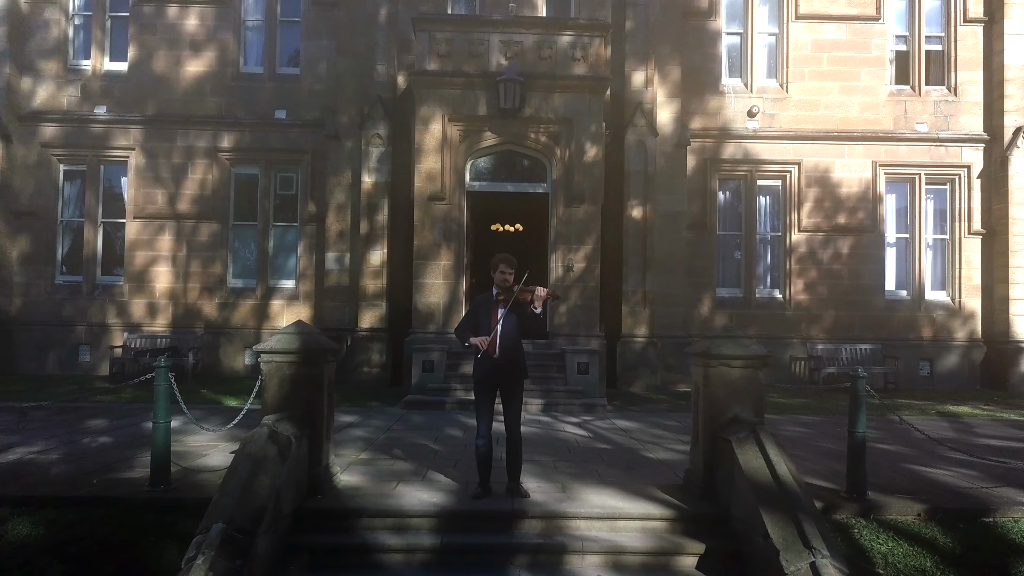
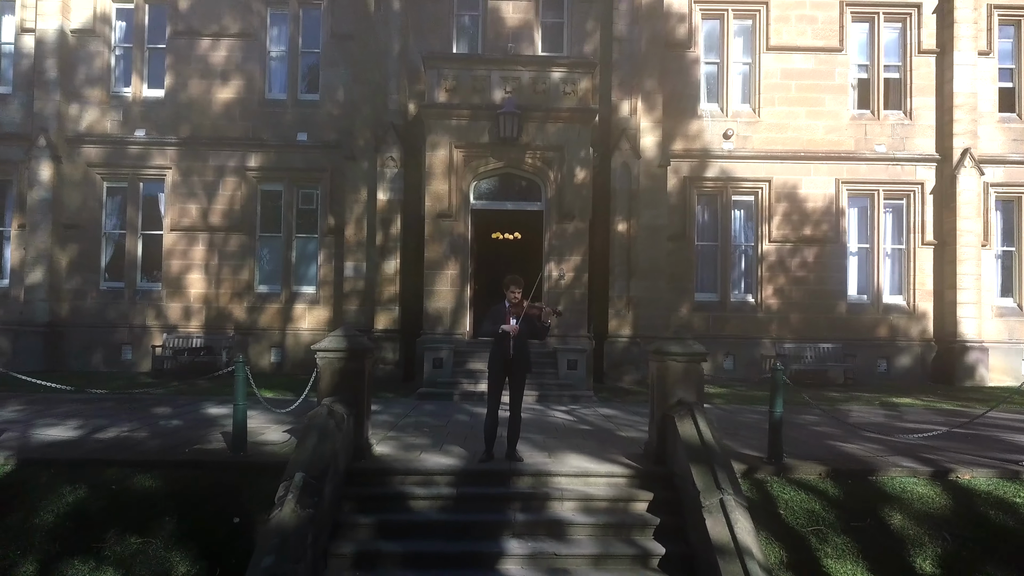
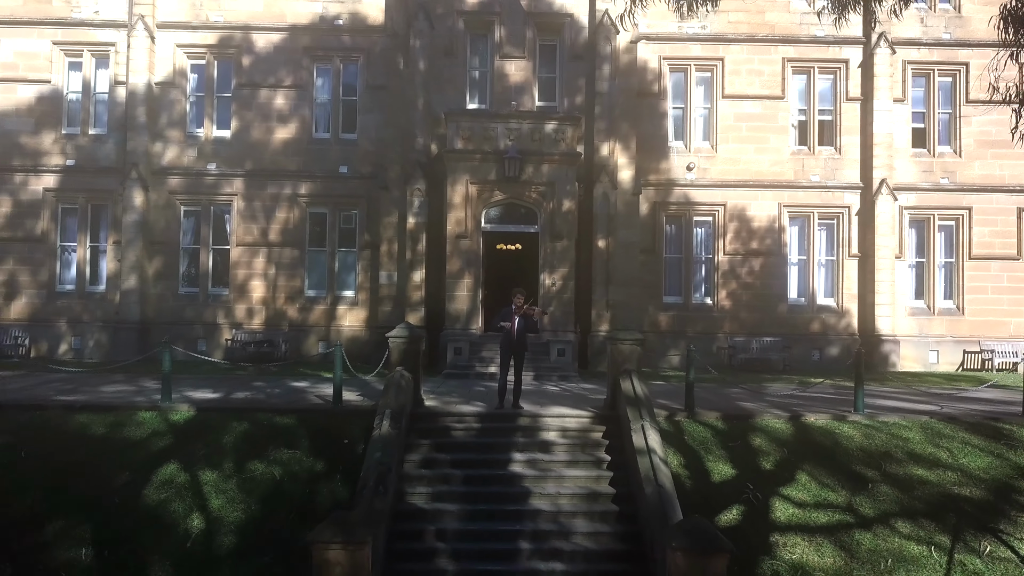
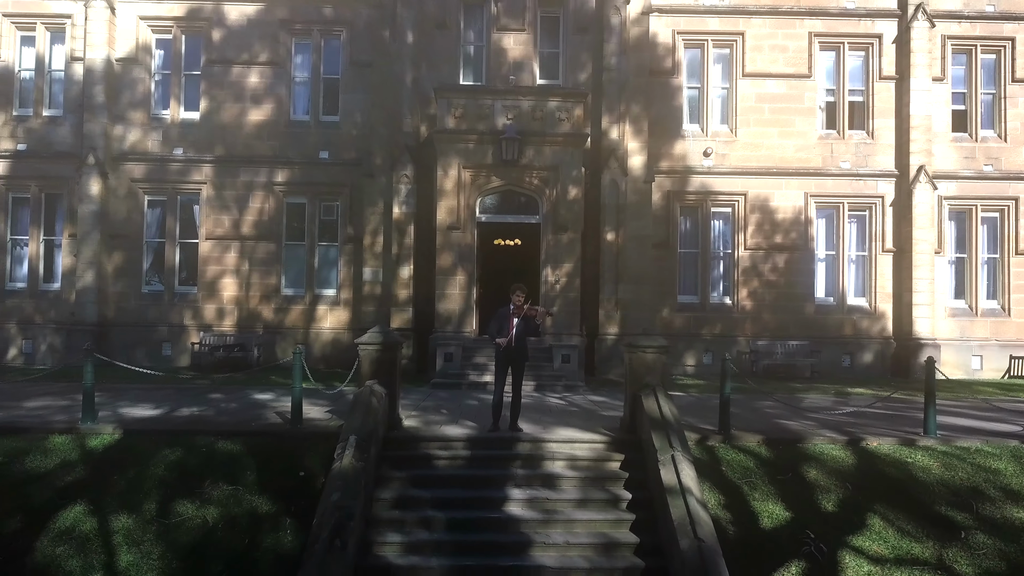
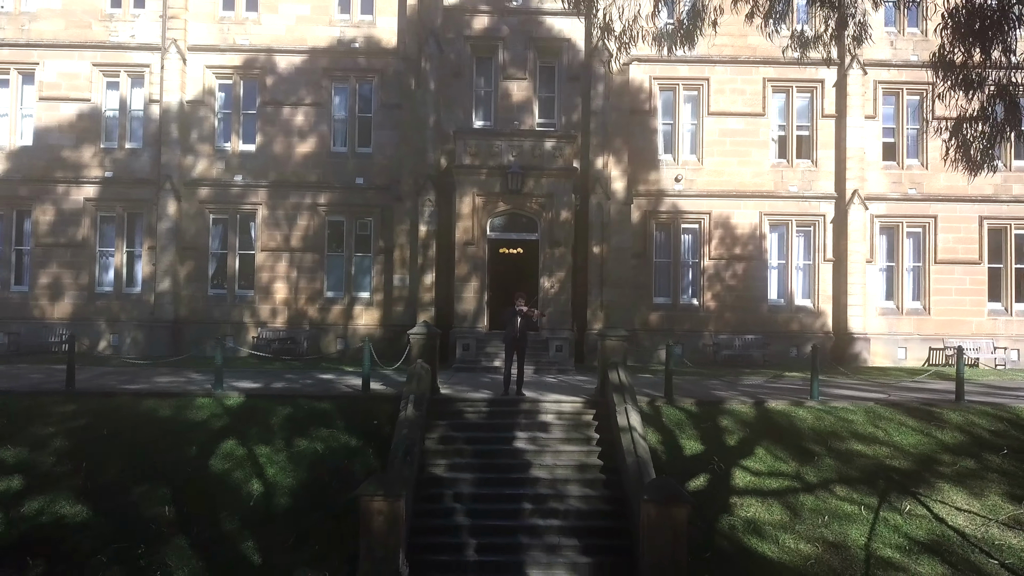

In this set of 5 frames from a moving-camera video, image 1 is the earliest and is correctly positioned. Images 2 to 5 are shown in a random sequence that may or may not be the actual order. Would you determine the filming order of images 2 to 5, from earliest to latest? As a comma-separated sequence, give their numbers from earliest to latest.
2, 4, 3, 5
